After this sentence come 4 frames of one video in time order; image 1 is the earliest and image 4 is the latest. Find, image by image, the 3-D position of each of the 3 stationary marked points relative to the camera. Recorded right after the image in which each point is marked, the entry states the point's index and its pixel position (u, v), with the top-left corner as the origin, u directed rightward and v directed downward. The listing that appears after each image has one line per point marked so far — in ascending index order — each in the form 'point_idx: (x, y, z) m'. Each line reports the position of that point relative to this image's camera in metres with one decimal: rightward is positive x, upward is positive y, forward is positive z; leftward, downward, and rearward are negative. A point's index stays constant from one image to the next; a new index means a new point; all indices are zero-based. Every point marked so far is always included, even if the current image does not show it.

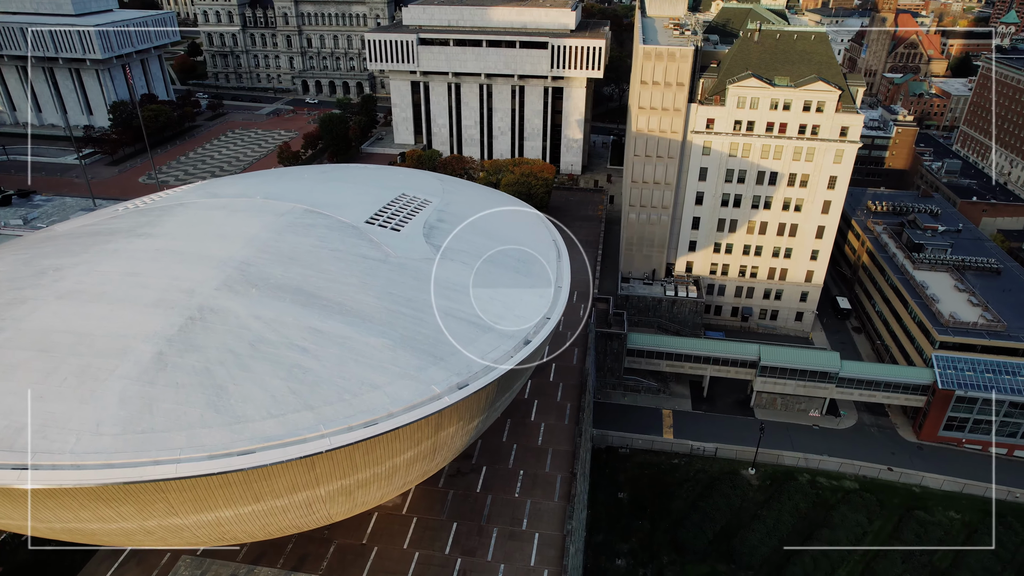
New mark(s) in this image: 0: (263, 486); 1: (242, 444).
0: (-7.2, -5.9, +20.1) m
1: (-7.7, -4.5, +19.5) m
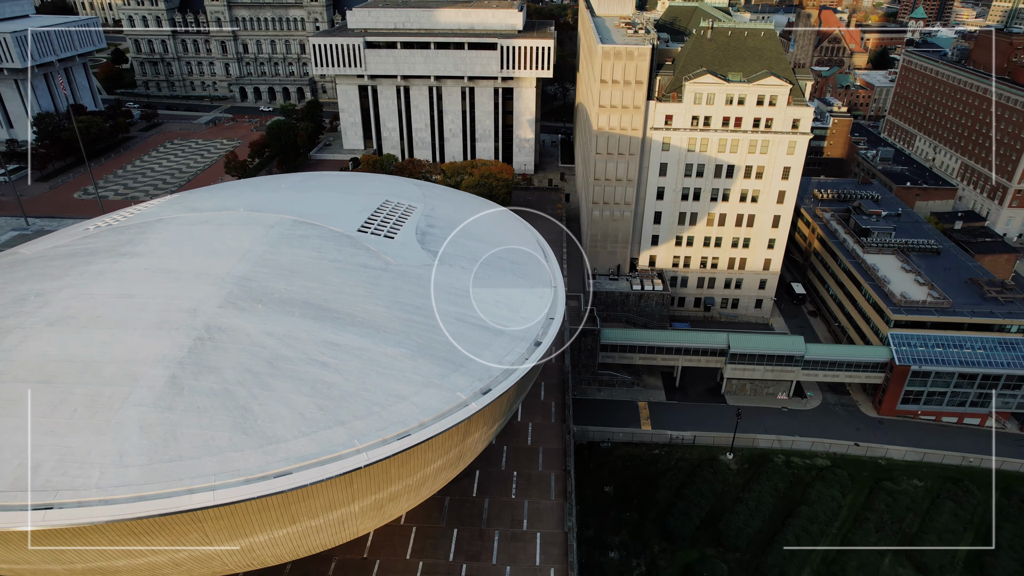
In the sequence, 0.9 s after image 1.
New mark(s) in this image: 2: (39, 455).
0: (-6.0, -6.3, +19.5) m
1: (-6.5, -4.9, +18.9) m
2: (-12.7, -4.5, +18.3) m
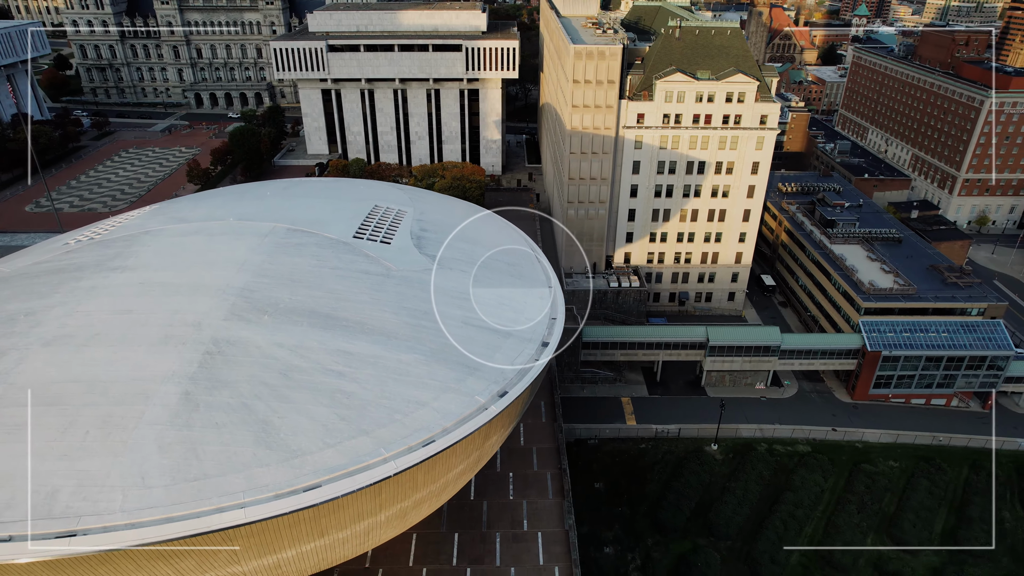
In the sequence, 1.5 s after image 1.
0: (-5.1, -6.5, +19.2) m
1: (-5.6, -5.2, +18.6) m
2: (-11.8, -5.0, +17.6) m
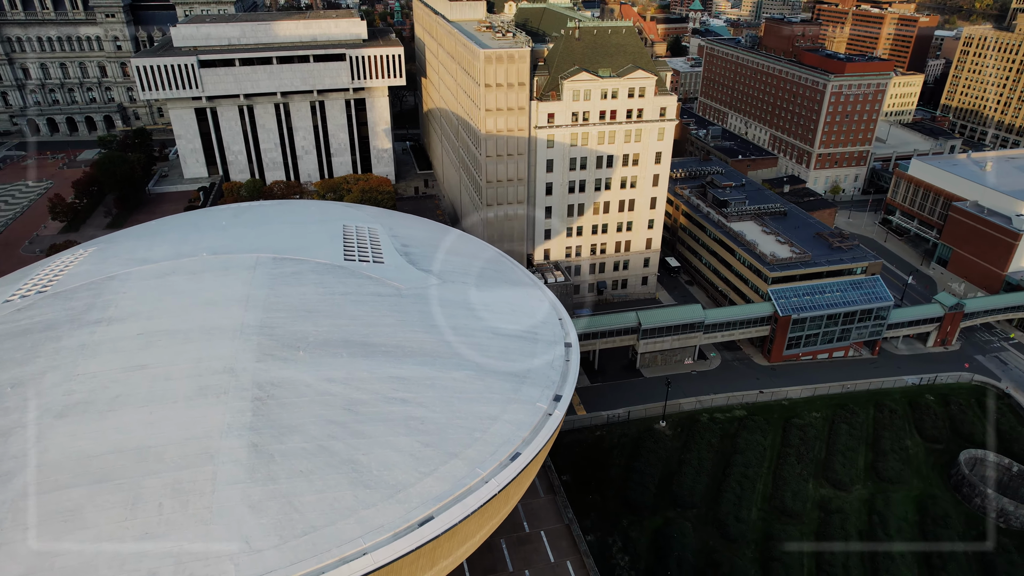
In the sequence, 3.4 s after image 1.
0: (-2.1, -7.2, +18.6) m
1: (-2.6, -5.9, +17.9) m
2: (-8.5, -6.3, +15.7) m
